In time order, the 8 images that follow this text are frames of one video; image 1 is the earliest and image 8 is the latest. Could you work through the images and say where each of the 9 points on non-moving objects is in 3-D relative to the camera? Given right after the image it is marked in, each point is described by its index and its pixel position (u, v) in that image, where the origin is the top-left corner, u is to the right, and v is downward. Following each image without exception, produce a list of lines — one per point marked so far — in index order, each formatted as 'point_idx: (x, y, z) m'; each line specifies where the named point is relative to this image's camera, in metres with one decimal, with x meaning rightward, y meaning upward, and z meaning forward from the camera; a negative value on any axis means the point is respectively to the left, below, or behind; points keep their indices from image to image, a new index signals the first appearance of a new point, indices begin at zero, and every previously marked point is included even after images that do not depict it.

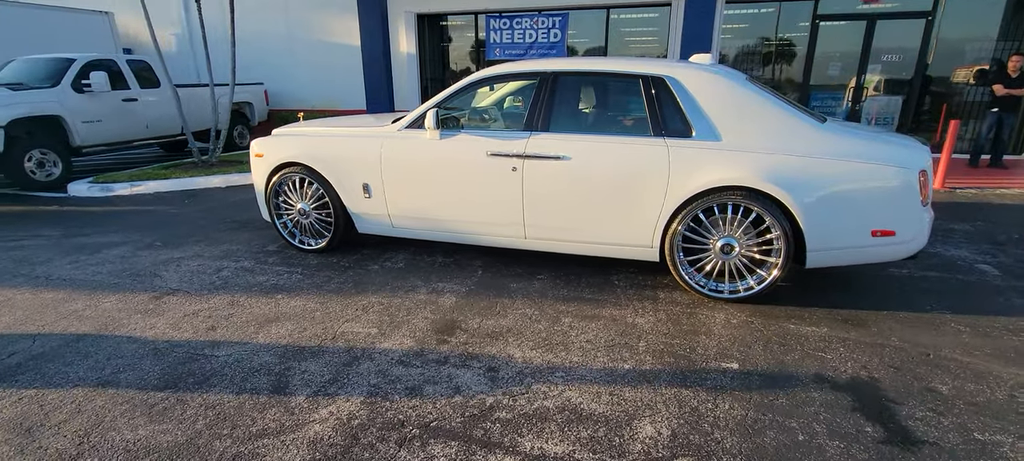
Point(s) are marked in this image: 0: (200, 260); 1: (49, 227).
0: (-2.8, -0.3, +4.5) m
1: (-5.2, 0.0, +5.6) m
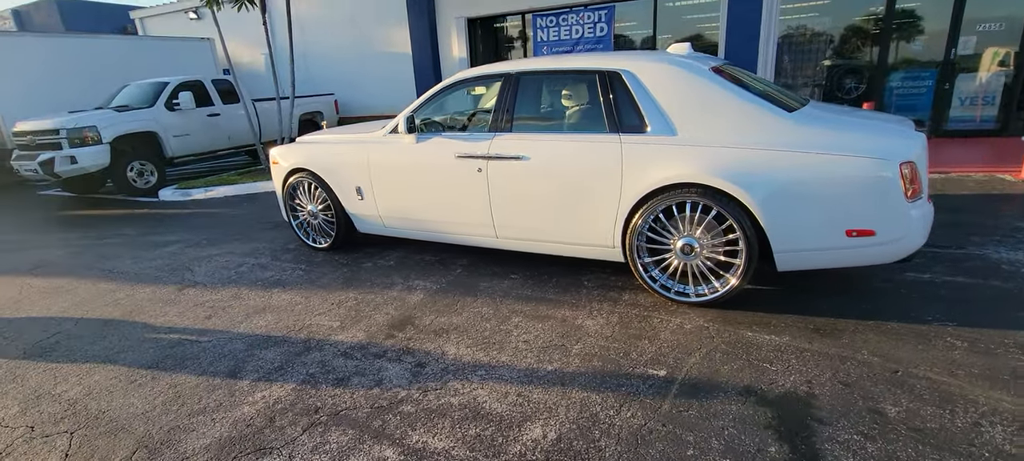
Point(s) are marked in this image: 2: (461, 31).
0: (-2.9, -0.3, +5.1) m
1: (-5.0, 0.0, +6.6) m
2: (-1.2, +4.5, +11.3) m
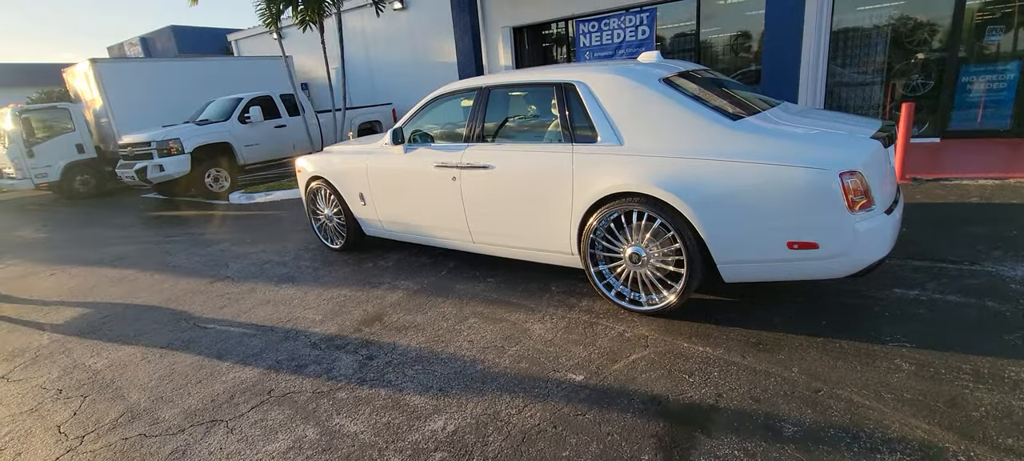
0: (-2.9, -0.3, +5.7) m
1: (-4.7, 0.0, +7.6) m
2: (-0.1, +4.4, +11.6) m
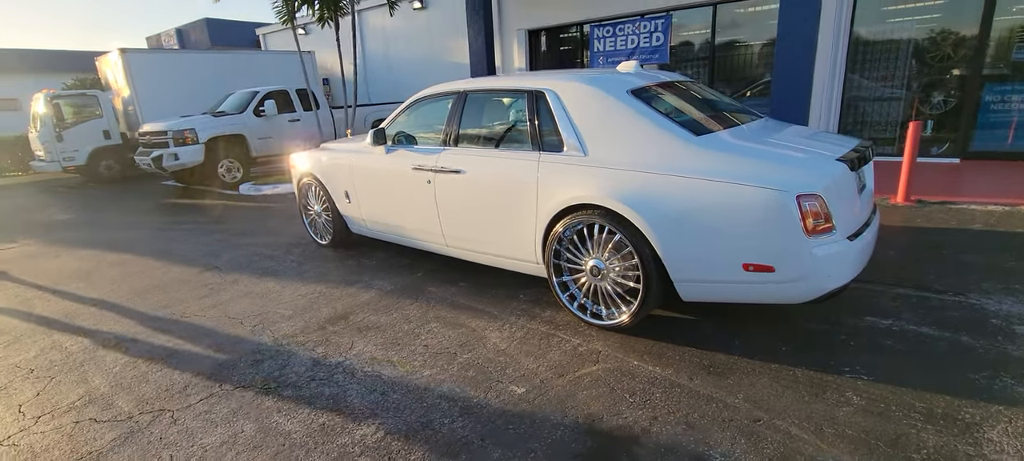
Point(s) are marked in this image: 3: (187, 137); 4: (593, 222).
0: (-3.1, -0.2, +5.8) m
1: (-4.8, +0.2, +7.8) m
2: (+0.2, +4.4, +11.6) m
3: (-6.2, +1.8, +9.5) m
4: (+0.5, +0.1, +3.2) m
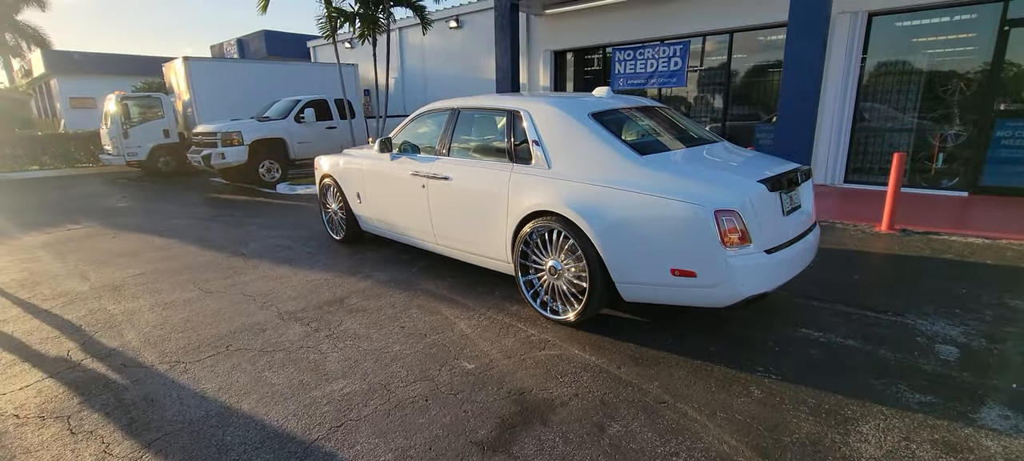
0: (-3.1, -0.1, +6.5) m
1: (-4.7, +0.3, +8.6) m
2: (+0.9, +4.1, +12.1) m
3: (-5.9, +1.9, +10.4) m
4: (+0.3, 0.0, +3.6) m
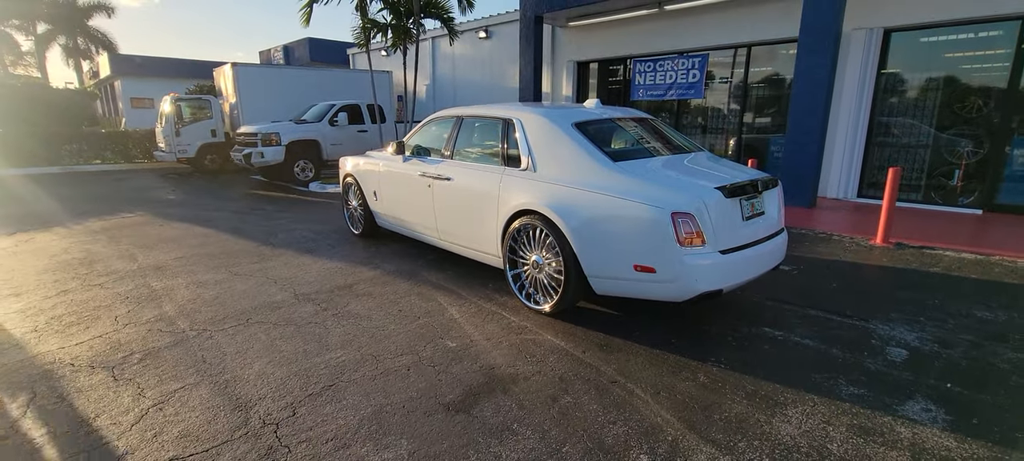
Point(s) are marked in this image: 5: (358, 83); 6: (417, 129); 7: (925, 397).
0: (-3.0, 0.0, +7.1) m
1: (-4.4, +0.4, +9.3) m
2: (+1.5, +4.0, +12.5) m
3: (-5.4, +2.1, +11.2) m
4: (+0.2, 0.0, +3.9) m
5: (-4.7, +4.5, +15.2) m
6: (-1.1, +1.1, +5.6) m
7: (+2.3, -0.9, +2.8) m
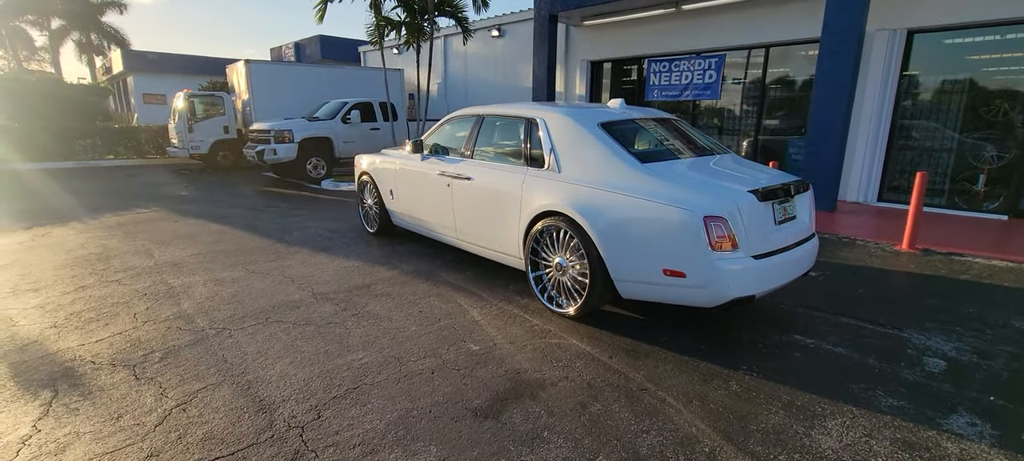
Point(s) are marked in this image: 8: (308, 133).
0: (-2.8, 0.0, +7.1) m
1: (-4.2, +0.5, +9.2) m
2: (+1.8, +4.0, +12.4) m
3: (-5.1, +2.1, +11.2) m
4: (+0.4, 0.0, +3.9) m
5: (-4.3, +4.6, +15.2) m
6: (-0.8, +1.1, +5.5) m
7: (+2.5, -1.0, +2.7) m
8: (-4.7, +2.2, +11.4) m
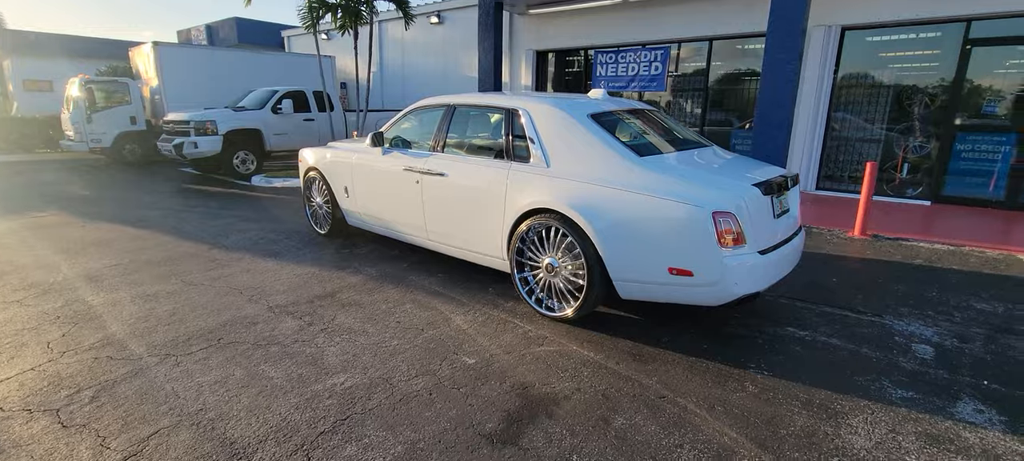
0: (-3.3, 0.0, +6.4) m
1: (-4.9, +0.5, +8.3) m
2: (+0.5, +4.1, +12.2) m
3: (-6.2, +2.1, +10.1) m
4: (+0.3, 0.0, +3.6) m
5: (-6.0, +4.6, +14.1) m
6: (-1.2, +1.1, +5.1) m
7: (+2.6, -0.9, +2.8) m
8: (-5.8, +2.2, +10.4) m
